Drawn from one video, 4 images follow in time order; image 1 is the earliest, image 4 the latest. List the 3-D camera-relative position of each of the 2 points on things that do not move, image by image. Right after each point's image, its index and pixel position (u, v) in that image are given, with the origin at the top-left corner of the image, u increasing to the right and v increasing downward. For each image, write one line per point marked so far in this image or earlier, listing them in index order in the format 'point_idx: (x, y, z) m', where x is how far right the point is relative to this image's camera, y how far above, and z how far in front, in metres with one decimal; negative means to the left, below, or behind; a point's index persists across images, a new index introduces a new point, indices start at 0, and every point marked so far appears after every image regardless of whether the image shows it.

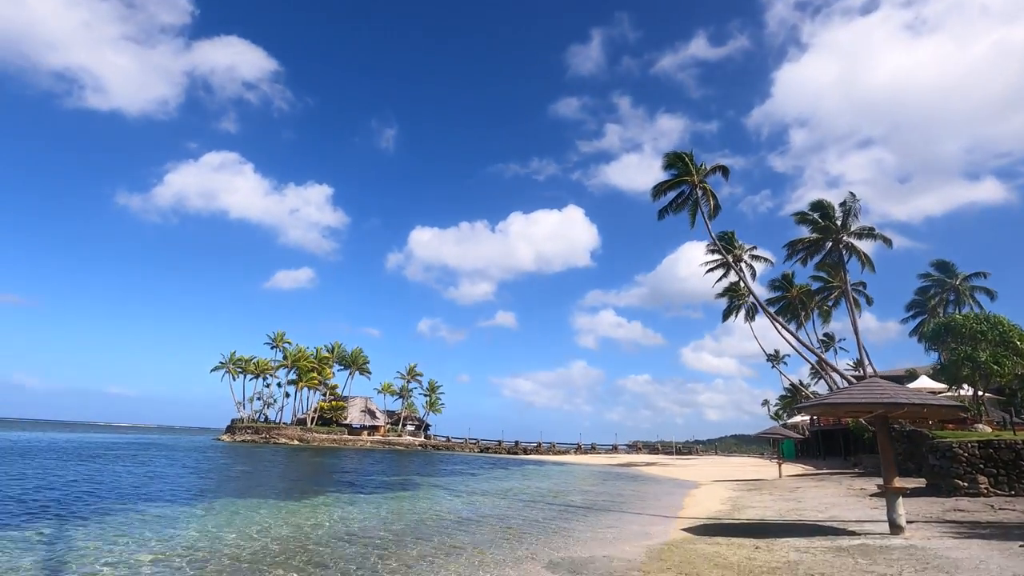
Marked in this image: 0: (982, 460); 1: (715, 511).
0: (+14.3, -5.2, +16.2) m
1: (+6.7, -7.4, +17.5) m
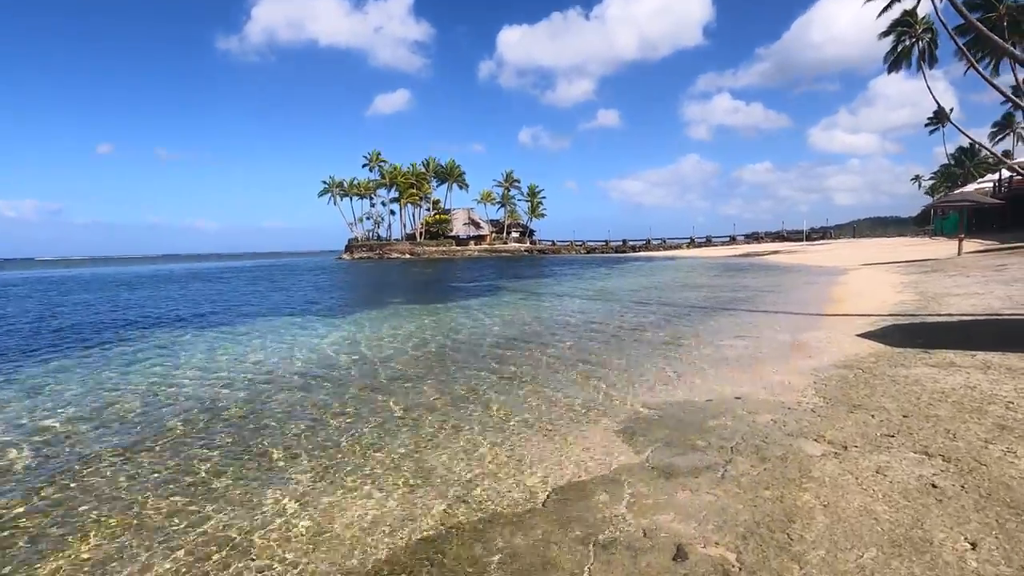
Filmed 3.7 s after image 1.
0: (+15.7, +1.6, +8.7) m
1: (+8.8, -0.4, +12.2) m
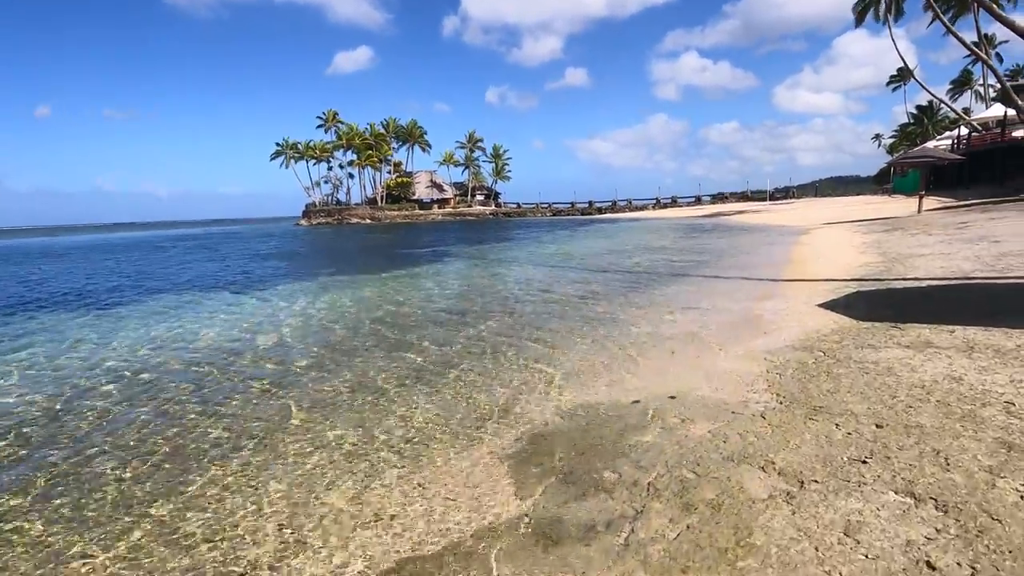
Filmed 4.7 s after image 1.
0: (+14.4, +2.3, +8.0) m
1: (+7.3, +0.4, +11.3) m
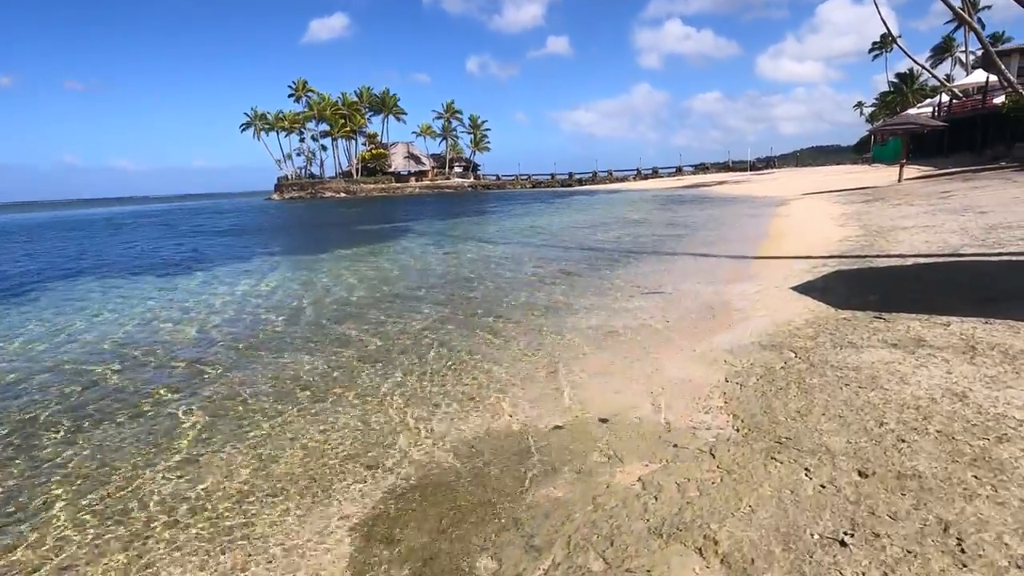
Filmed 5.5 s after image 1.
0: (+13.5, +2.7, +7.3) m
1: (+6.4, +0.9, +10.4) m
